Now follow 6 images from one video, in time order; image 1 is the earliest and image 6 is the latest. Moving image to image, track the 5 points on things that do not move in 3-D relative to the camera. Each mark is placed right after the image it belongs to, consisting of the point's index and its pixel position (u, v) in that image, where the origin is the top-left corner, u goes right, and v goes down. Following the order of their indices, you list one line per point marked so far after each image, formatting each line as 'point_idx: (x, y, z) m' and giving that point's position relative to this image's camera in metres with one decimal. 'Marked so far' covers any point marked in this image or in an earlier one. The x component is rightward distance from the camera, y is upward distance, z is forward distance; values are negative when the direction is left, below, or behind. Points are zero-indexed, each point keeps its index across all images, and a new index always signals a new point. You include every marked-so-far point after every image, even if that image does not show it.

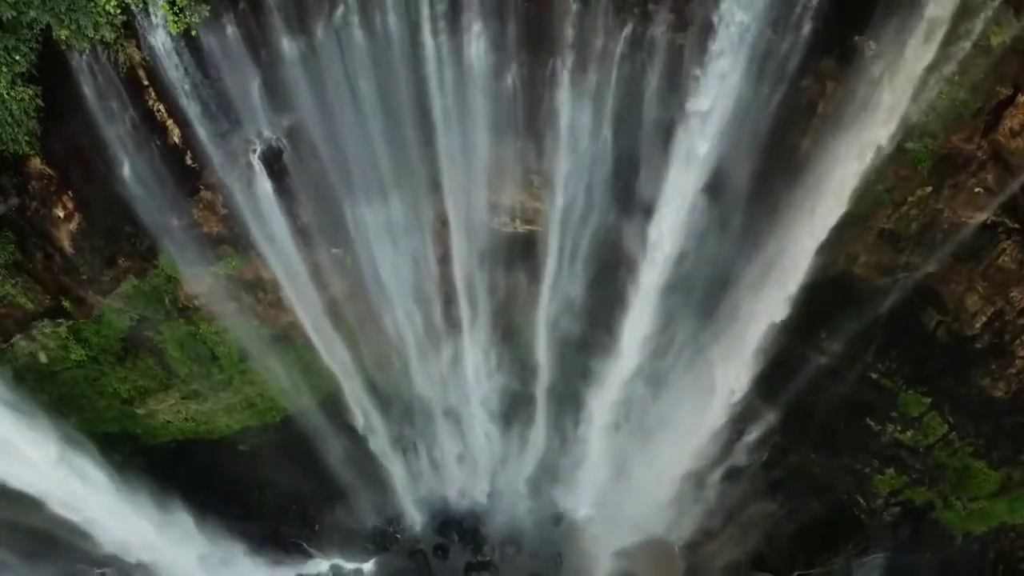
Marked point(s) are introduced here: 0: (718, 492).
0: (+2.7, -2.9, +10.7) m
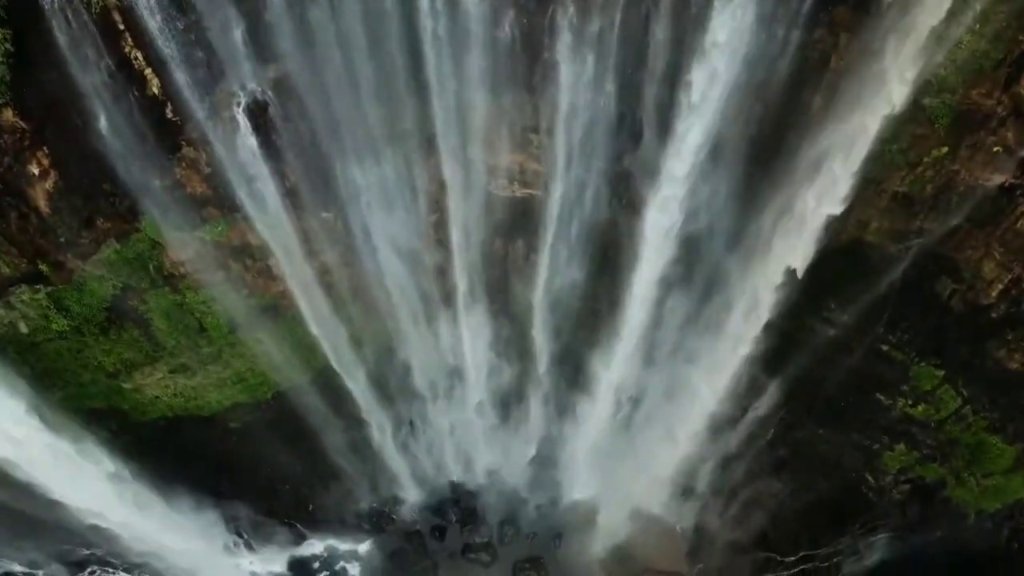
0: (+2.7, -2.5, +10.4) m
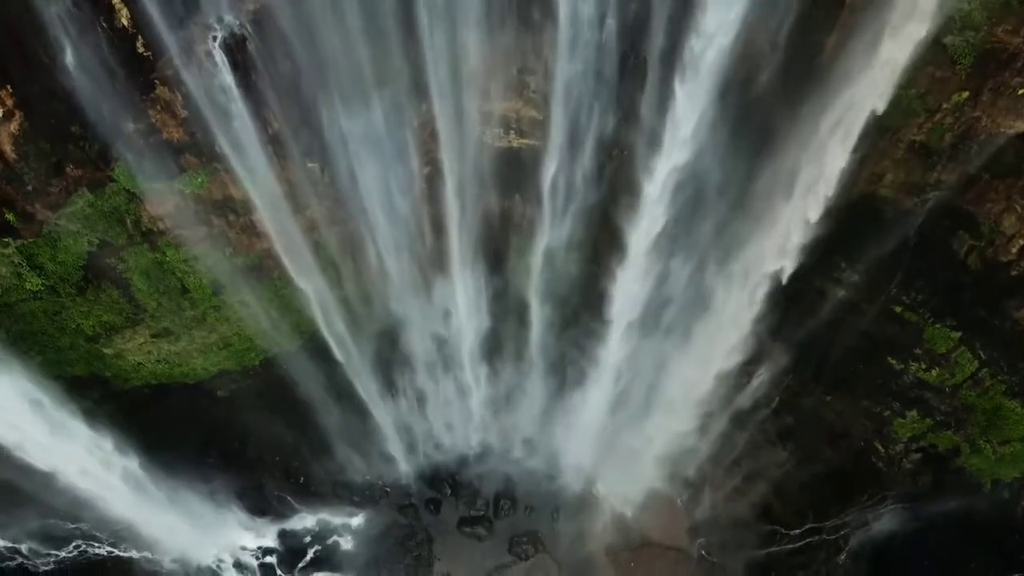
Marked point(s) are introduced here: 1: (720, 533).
0: (+2.7, -2.1, +10.1) m
1: (+2.7, -3.2, +10.1) m
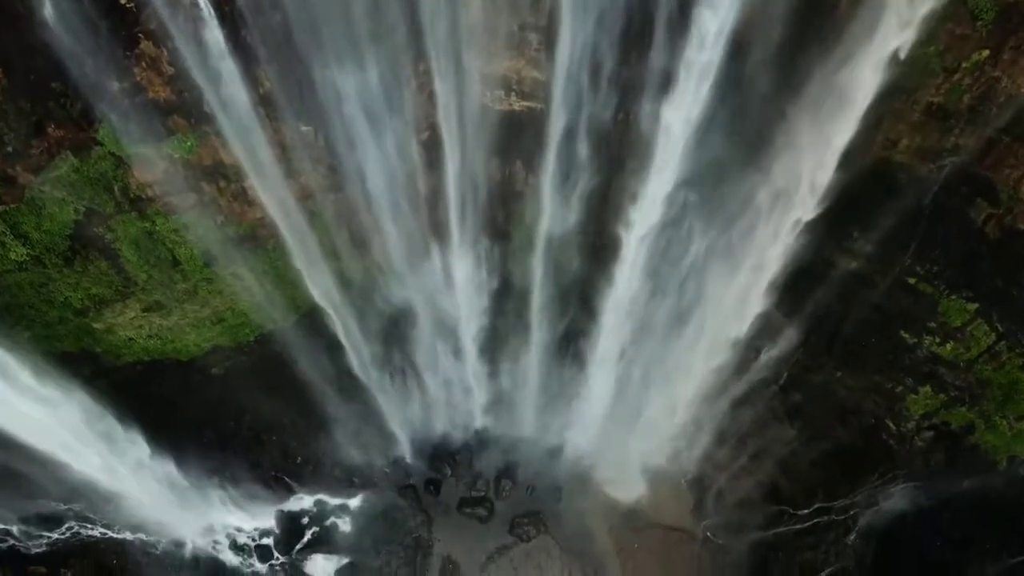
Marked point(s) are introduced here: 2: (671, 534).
0: (+2.7, -1.7, +9.9) m
1: (+2.7, -2.9, +9.8) m
2: (+2.0, -3.1, +9.8) m
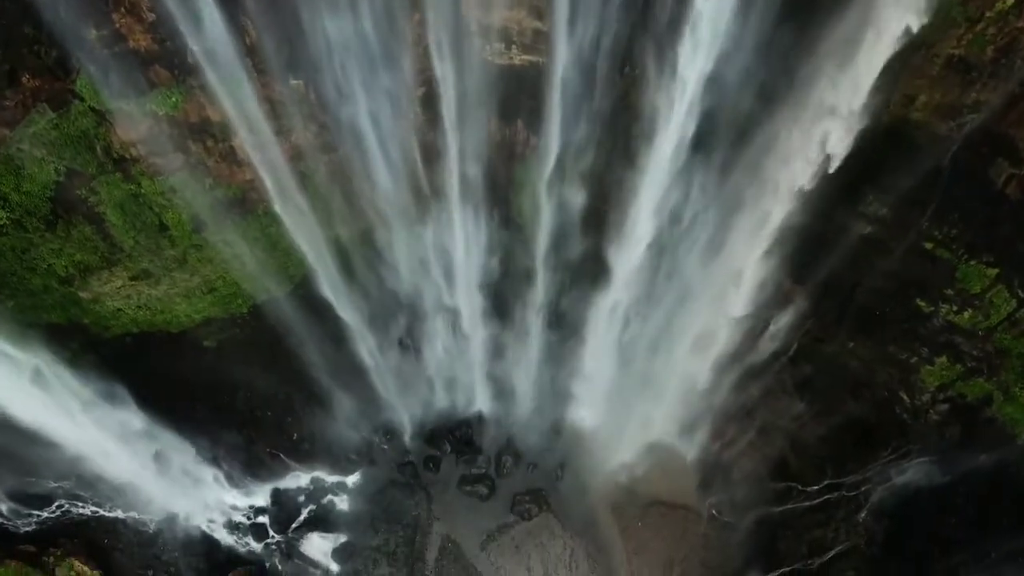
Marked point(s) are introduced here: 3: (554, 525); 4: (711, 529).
0: (+2.7, -1.4, +9.6) m
1: (+2.7, -2.5, +9.6) m
2: (+2.0, -2.7, +9.5) m
3: (+0.5, -2.9, +9.4) m
4: (+2.4, -3.0, +9.5) m
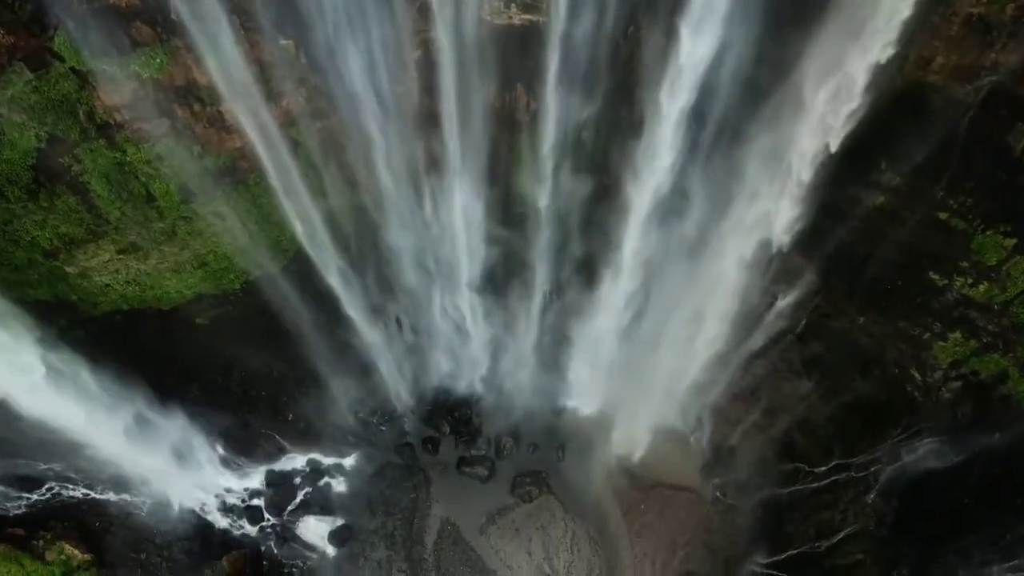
0: (+2.7, -1.1, +9.3) m
1: (+2.7, -2.2, +9.4) m
2: (+2.0, -2.5, +9.3) m
3: (+0.5, -2.6, +9.1) m
4: (+2.4, -2.7, +9.2) m
